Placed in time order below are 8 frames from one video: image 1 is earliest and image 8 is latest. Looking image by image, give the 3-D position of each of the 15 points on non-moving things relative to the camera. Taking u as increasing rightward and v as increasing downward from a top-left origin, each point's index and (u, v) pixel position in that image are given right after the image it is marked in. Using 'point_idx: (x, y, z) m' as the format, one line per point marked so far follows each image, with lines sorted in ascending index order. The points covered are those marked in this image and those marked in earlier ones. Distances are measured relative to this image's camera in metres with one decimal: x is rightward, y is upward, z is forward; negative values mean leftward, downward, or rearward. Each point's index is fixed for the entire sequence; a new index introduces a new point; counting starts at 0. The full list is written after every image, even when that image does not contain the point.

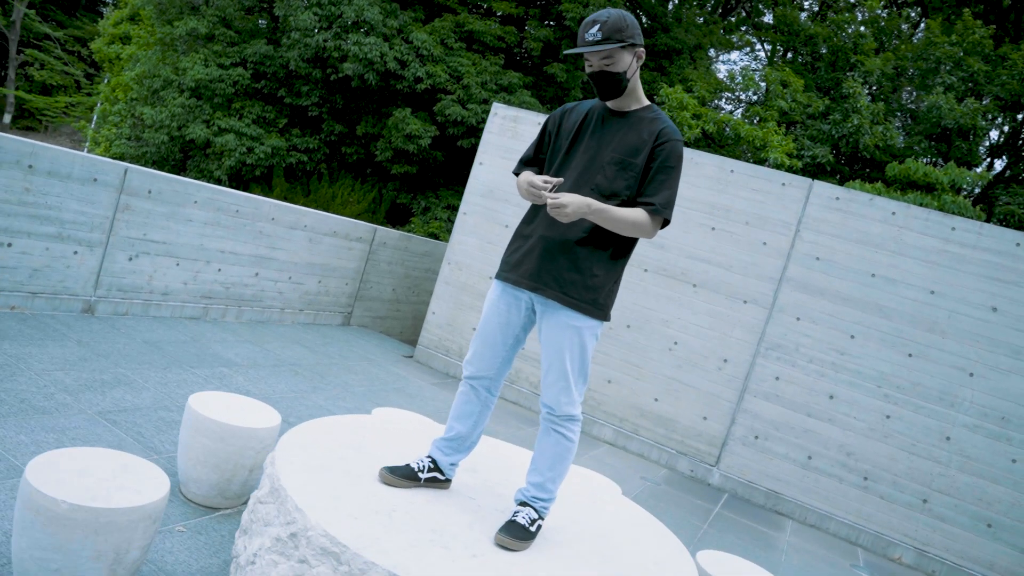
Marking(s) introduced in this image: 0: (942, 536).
0: (+2.5, -1.4, +4.6) m
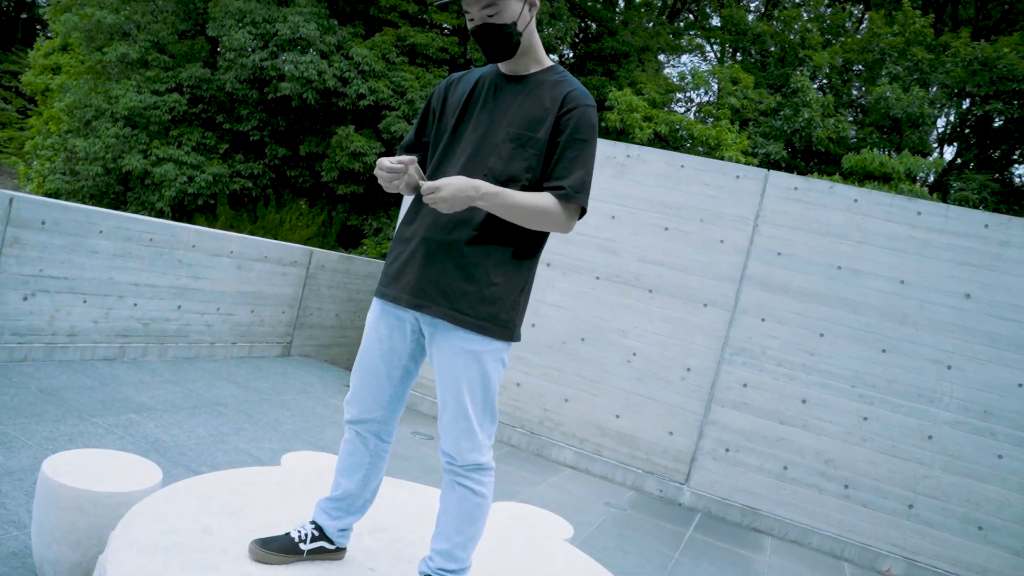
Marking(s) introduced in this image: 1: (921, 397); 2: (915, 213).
0: (+2.3, -1.4, +4.2) m
1: (+2.3, -0.6, +4.2) m
2: (+2.2, +0.4, +4.3) m
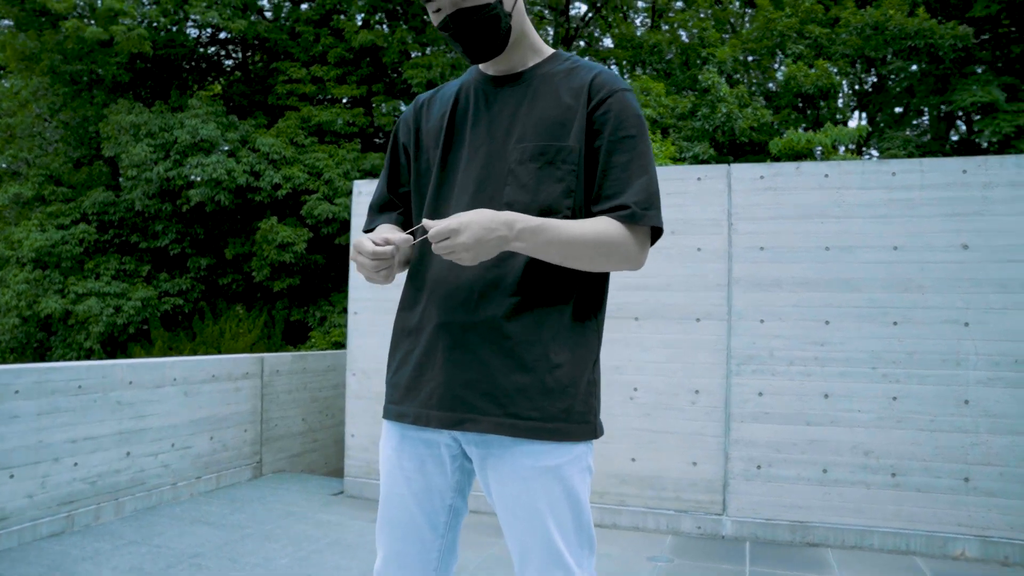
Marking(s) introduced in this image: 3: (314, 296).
0: (+2.4, -1.1, +3.9) m
1: (+2.2, -0.4, +4.0) m
2: (+2.0, +0.6, +4.1) m
3: (-2.9, -0.1, +11.4) m
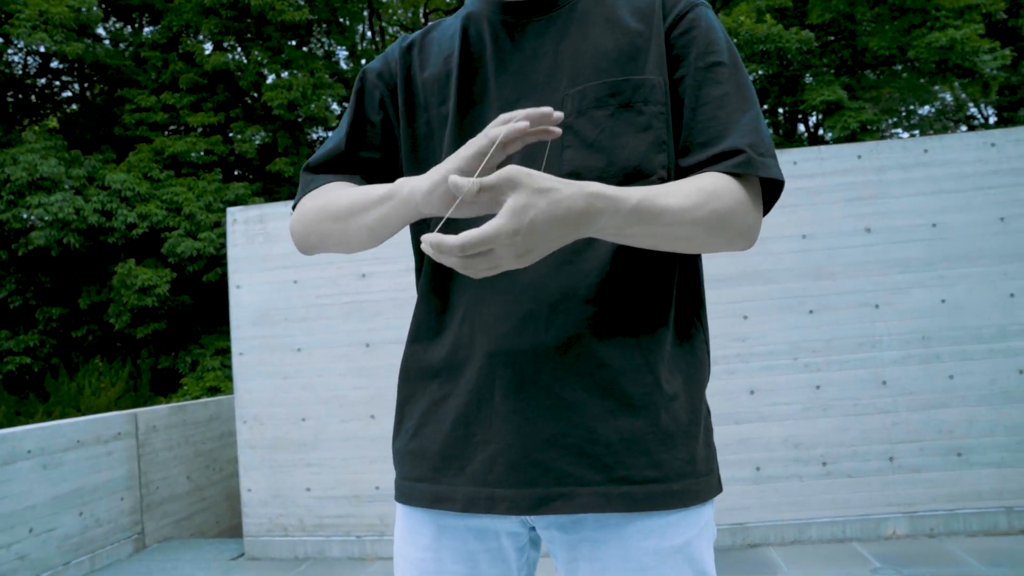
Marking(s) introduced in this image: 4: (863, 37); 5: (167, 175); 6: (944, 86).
0: (+2.1, -1.0, +4.0) m
1: (+1.8, -0.3, +4.0) m
2: (+1.5, +0.7, +4.1) m
3: (-4.5, -0.7, +10.5) m
4: (+5.3, +3.8, +11.7) m
5: (-4.5, +1.5, +10.1) m
6: (+6.7, +3.1, +12.1) m
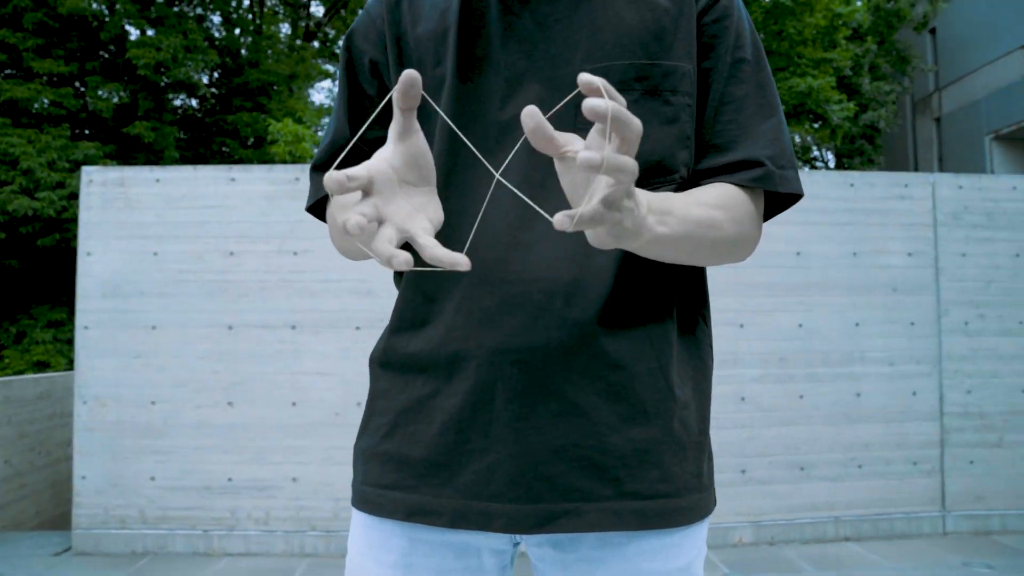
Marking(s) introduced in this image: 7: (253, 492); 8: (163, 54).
0: (+1.4, -1.1, +4.2) m
1: (+1.2, -0.4, +4.2) m
2: (+0.9, +0.6, +4.2) m
3: (-6.2, -0.2, +9.5) m
4: (+3.6, +3.5, +12.4) m
5: (-5.9, +1.9, +9.1) m
6: (+4.8, +2.7, +13.0) m
7: (-1.4, -1.1, +4.1) m
8: (-4.3, +2.9, +9.5) m
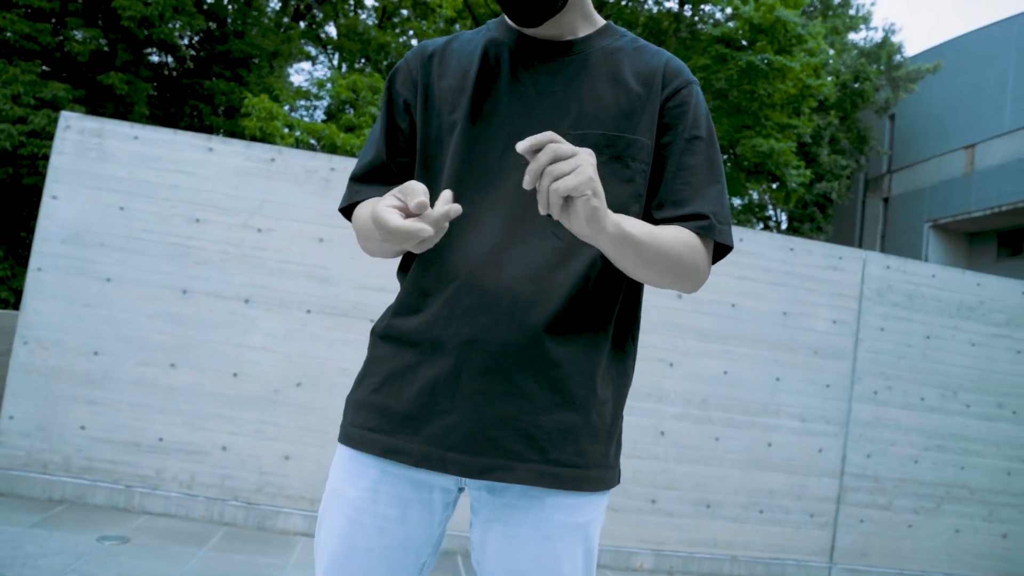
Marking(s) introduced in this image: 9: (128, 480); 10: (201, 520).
0: (+0.9, -1.4, +4.5) m
1: (+0.8, -0.6, +4.5) m
2: (+0.7, +0.4, +4.4) m
3: (-6.8, +0.6, +9.3) m
4: (+3.2, +2.8, +12.9) m
5: (-6.2, +2.7, +8.9) m
6: (+4.3, +1.8, +13.6) m
7: (-1.8, -0.9, +4.2) m
8: (-4.4, +3.4, +9.4) m
9: (-2.1, -1.0, +4.1) m
10: (-1.7, -1.2, +4.1) m
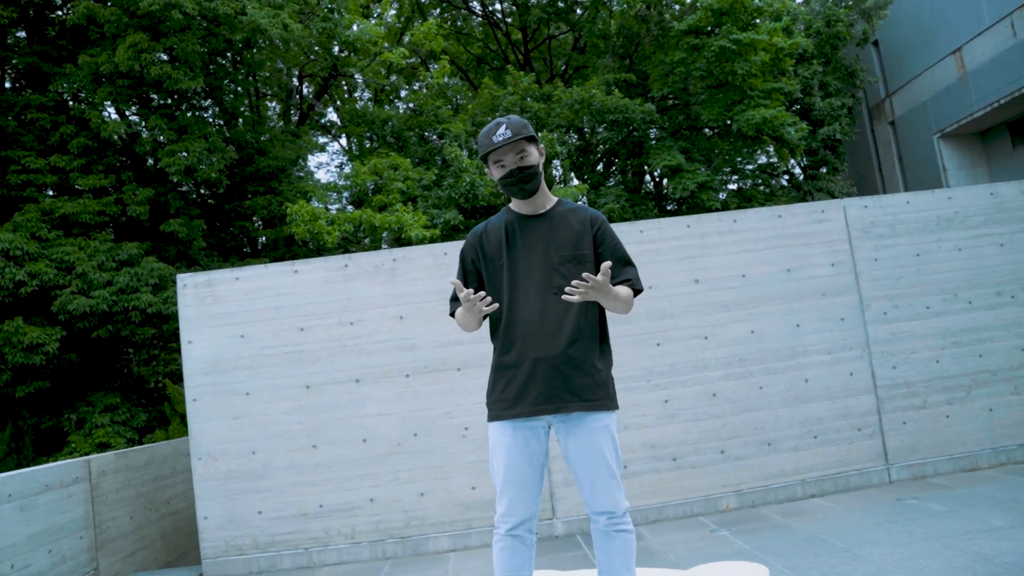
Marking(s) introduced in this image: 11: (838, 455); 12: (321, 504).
0: (+1.6, -1.3, +5.3) m
1: (+1.3, -0.5, +5.3) m
2: (+0.9, +0.4, +5.4) m
3: (-6.0, -1.5, +10.6) m
4: (+3.3, +3.2, +13.7) m
5: (-6.0, +0.7, +10.3) m
6: (+4.6, +2.5, +14.3) m
7: (-1.2, -1.5, +5.2) m
8: (-4.5, +1.8, +10.8) m
9: (-1.4, -1.7, +5.2) m
10: (-1.0, -1.8, +5.2) m
11: (+2.3, -1.2, +5.4) m
12: (-1.3, -1.5, +5.2) m
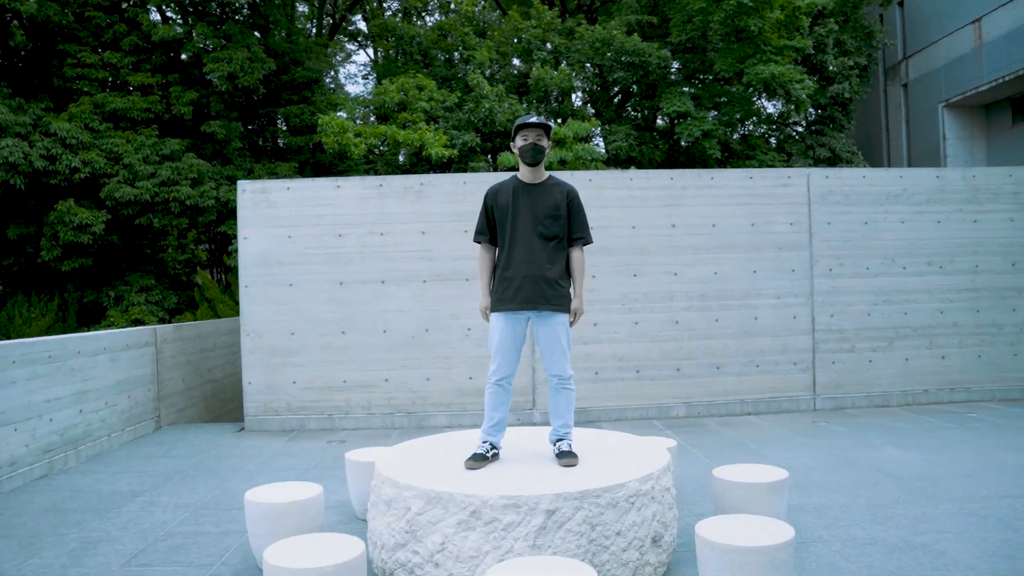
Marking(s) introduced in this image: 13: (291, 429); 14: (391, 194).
0: (+1.5, -0.8, +6.4) m
1: (+1.3, -0.1, +6.4) m
2: (+1.0, +0.9, +6.3) m
3: (-6.0, +0.2, +11.8) m
4: (+3.7, +4.3, +14.4) m
5: (-5.8, +2.3, +11.2) m
6: (+4.9, +3.6, +15.0) m
7: (-1.3, -0.8, +6.4) m
8: (-4.2, +3.3, +11.6) m
9: (-1.5, -1.0, +6.4) m
10: (-1.1, -1.2, +6.3) m
11: (+2.2, -0.8, +6.5) m
12: (-1.4, -0.8, +6.4) m
13: (-1.8, -1.2, +6.4) m
14: (-1.0, +0.8, +6.3) m
